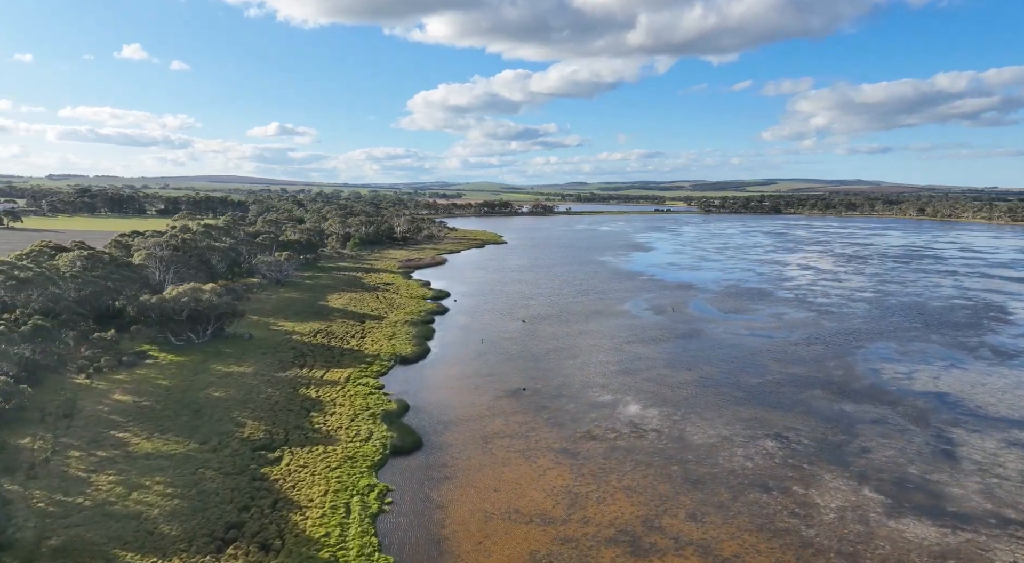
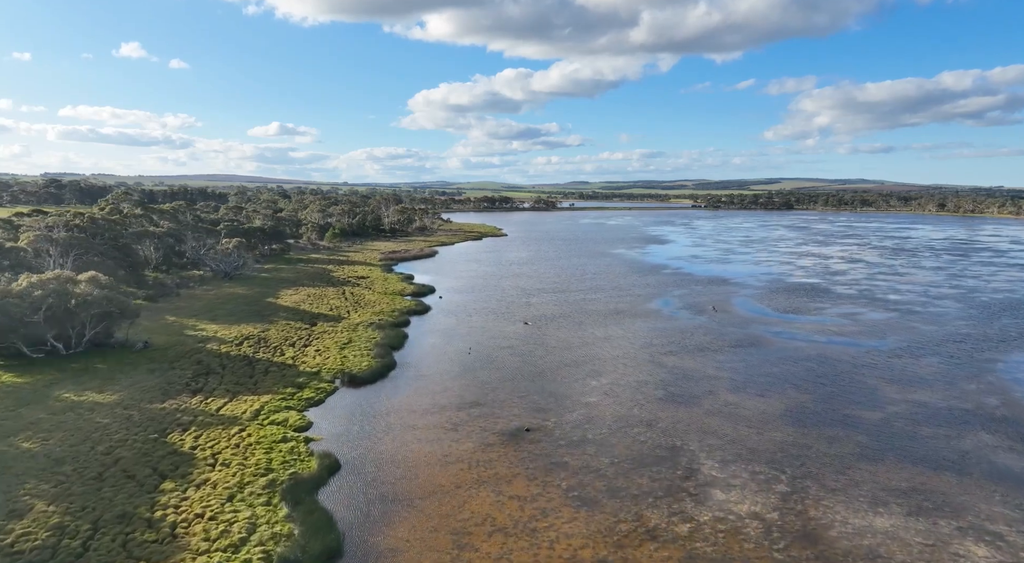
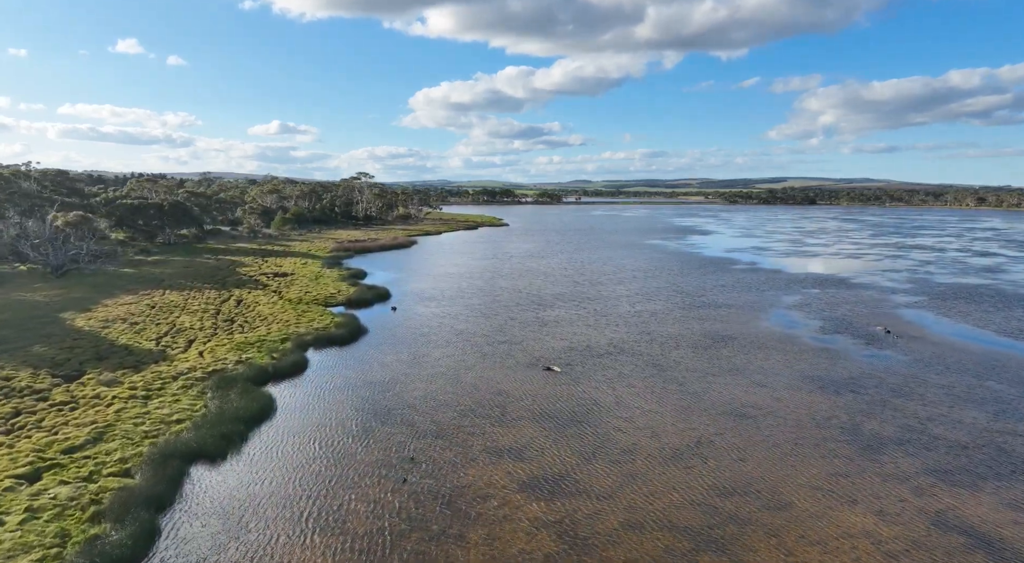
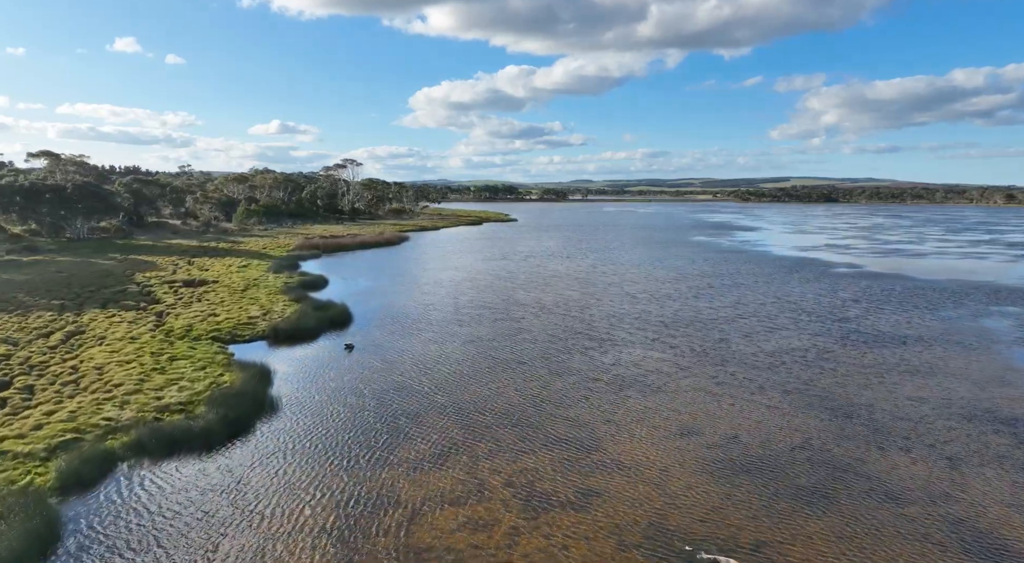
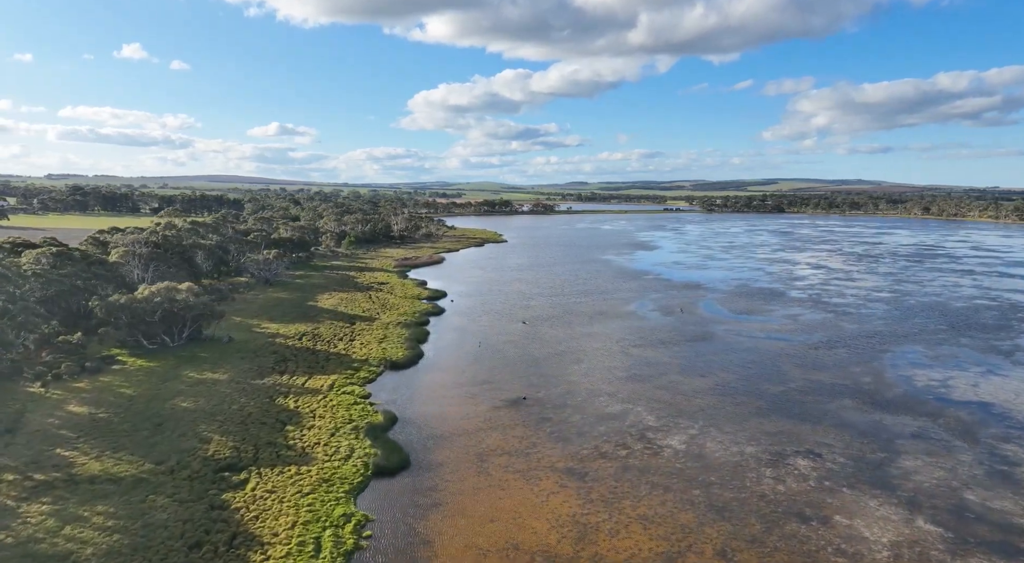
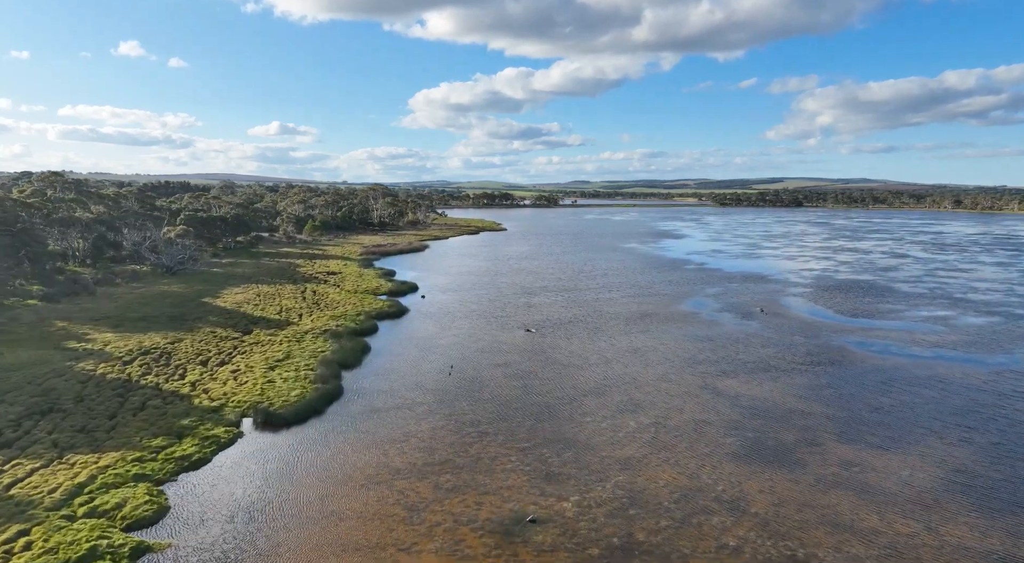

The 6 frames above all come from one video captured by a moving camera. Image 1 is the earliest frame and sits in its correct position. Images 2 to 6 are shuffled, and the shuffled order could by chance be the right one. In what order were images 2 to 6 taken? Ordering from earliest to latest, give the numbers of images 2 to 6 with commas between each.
5, 2, 6, 3, 4
